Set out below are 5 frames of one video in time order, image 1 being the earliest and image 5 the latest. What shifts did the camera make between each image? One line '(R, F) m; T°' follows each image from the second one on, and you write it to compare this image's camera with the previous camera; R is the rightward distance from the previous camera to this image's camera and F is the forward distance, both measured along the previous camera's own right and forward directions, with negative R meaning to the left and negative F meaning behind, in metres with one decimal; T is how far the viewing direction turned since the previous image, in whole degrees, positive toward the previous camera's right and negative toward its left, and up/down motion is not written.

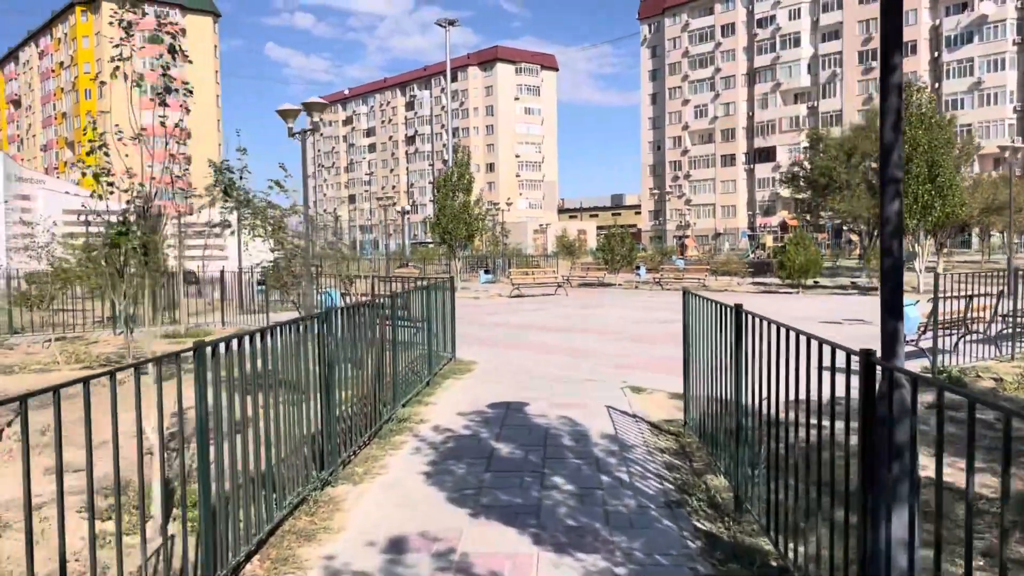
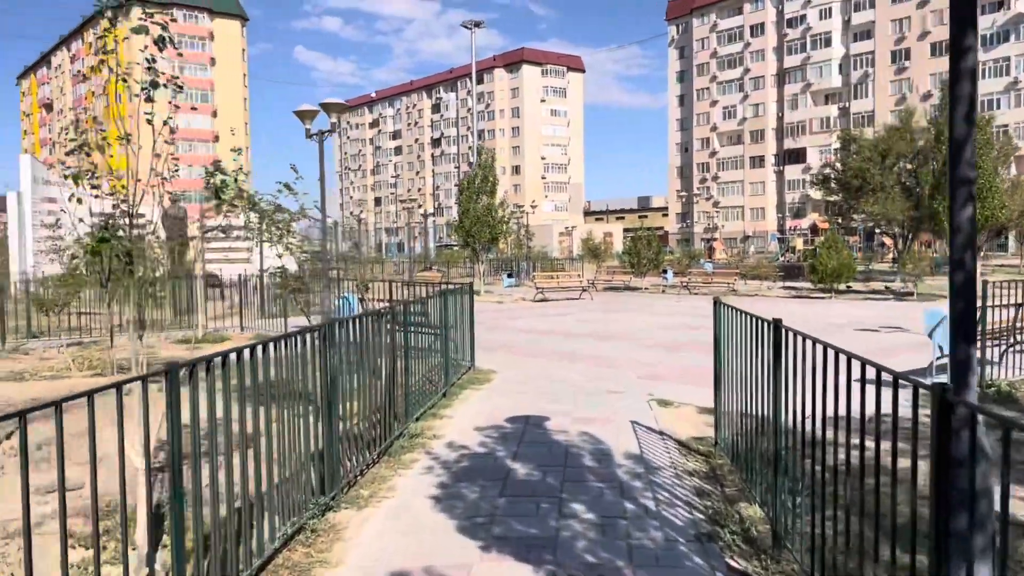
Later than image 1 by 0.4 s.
(+0.1, +0.4) m; -2°
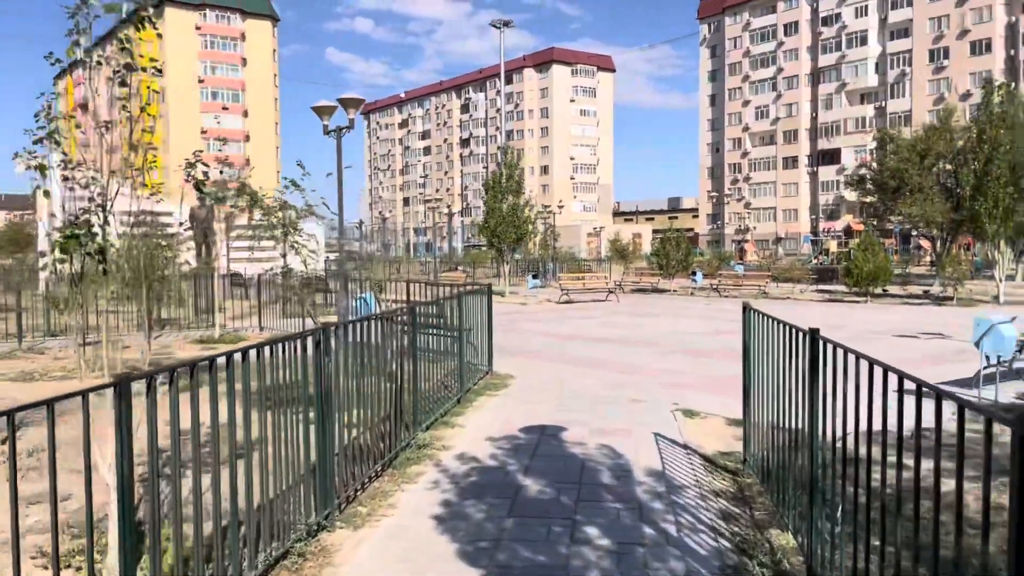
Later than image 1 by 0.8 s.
(+0.1, +0.4) m; -2°
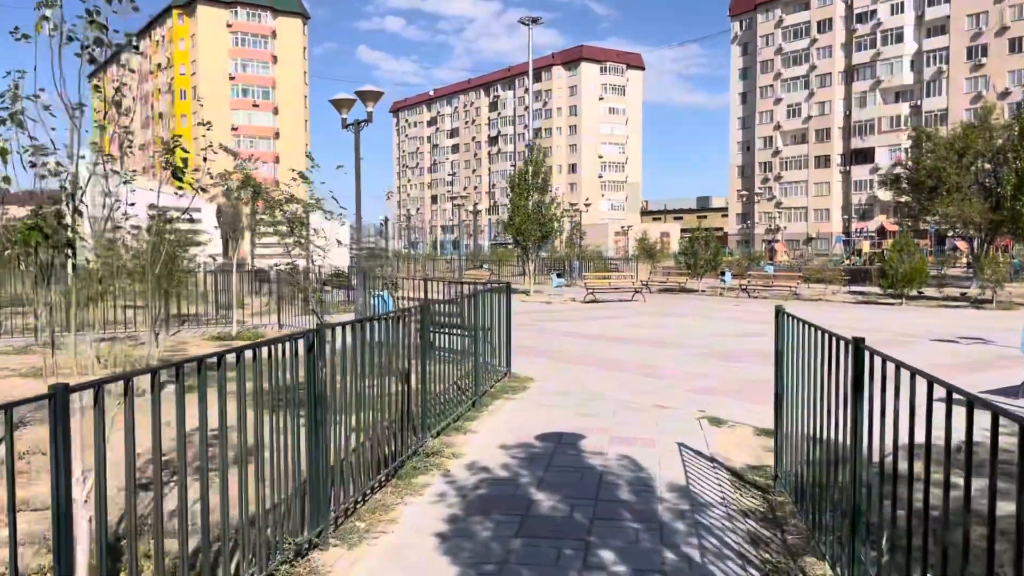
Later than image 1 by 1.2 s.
(+0.1, +0.4) m; -2°
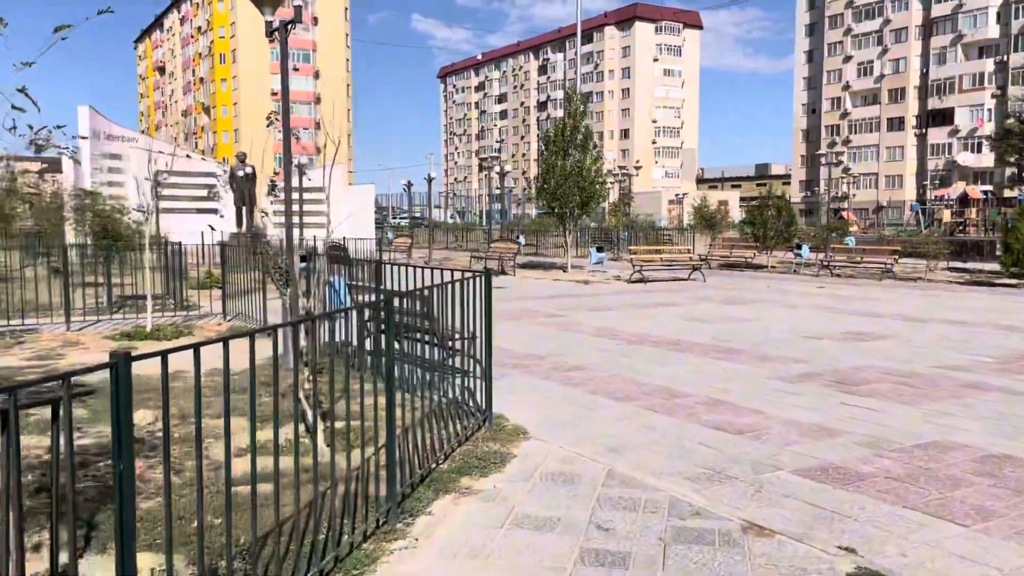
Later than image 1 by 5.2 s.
(+0.5, +3.8) m; -4°
